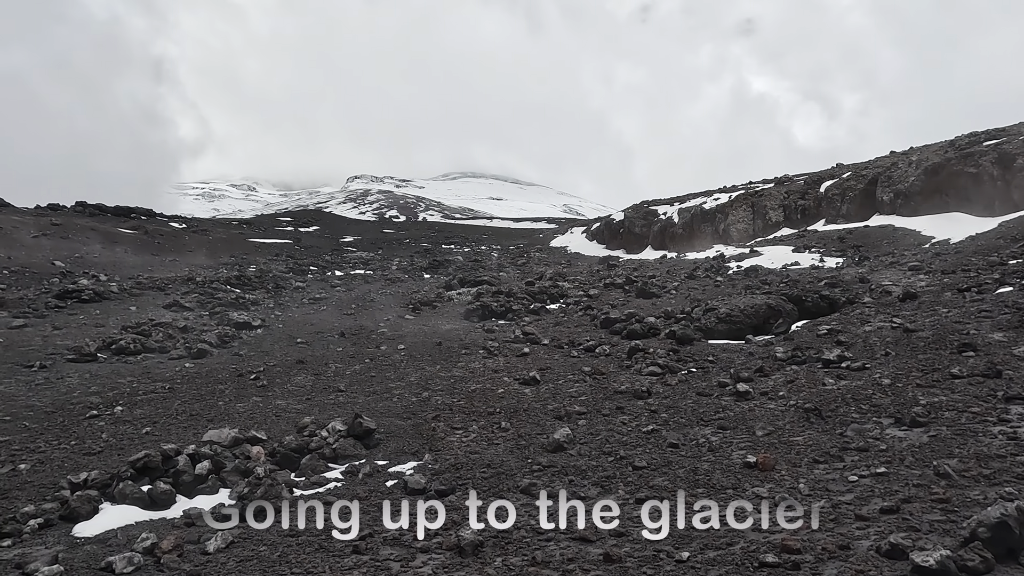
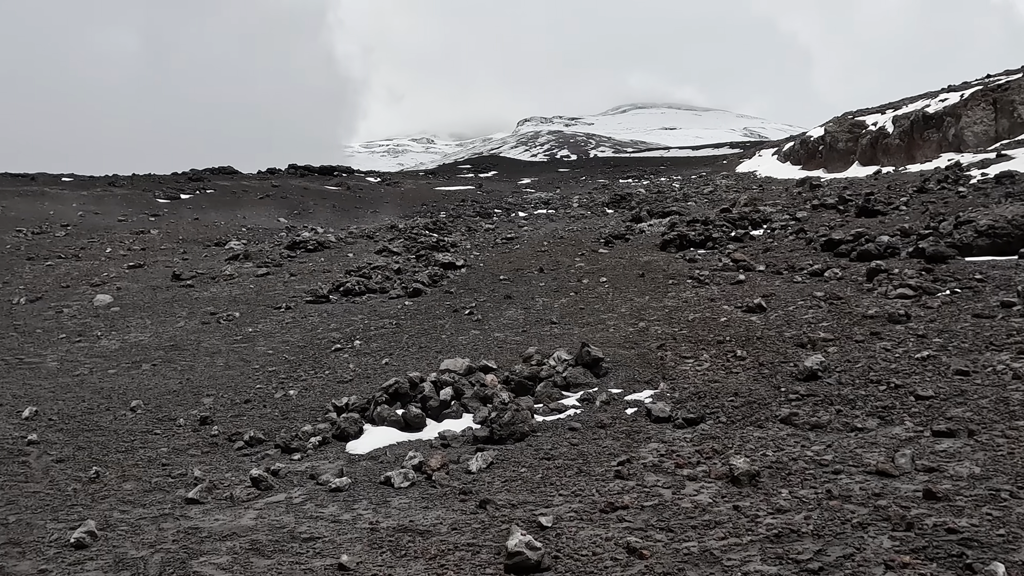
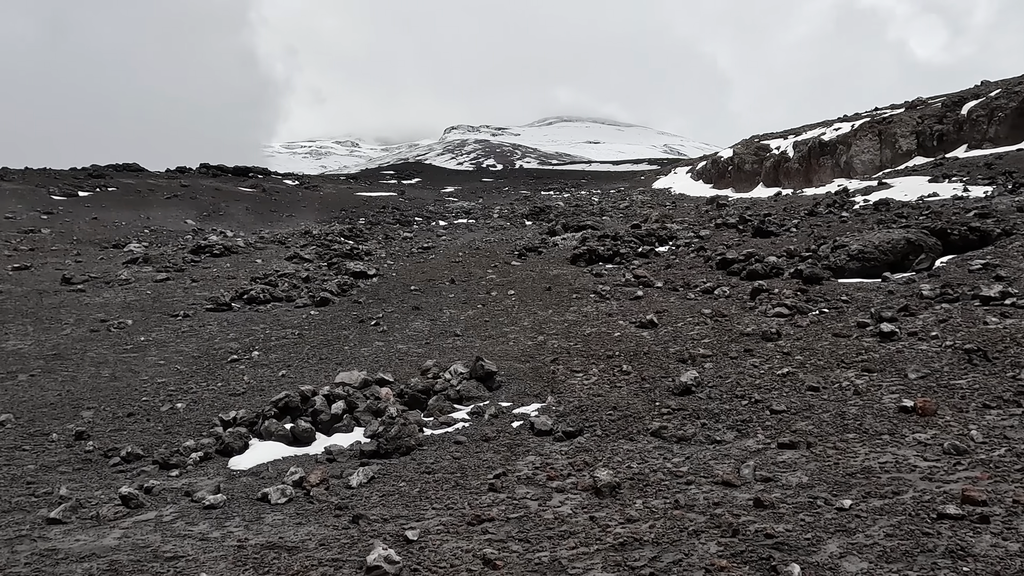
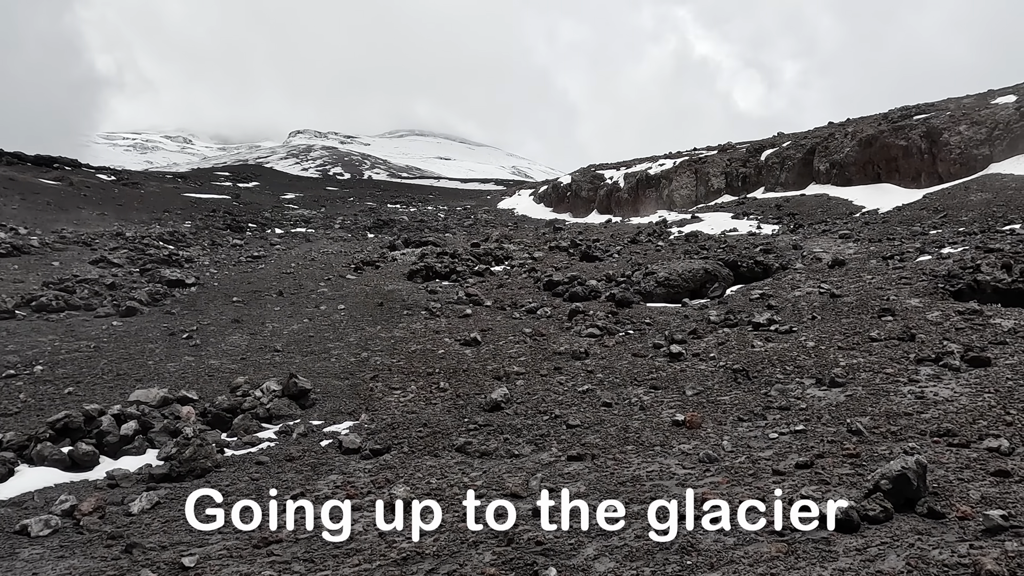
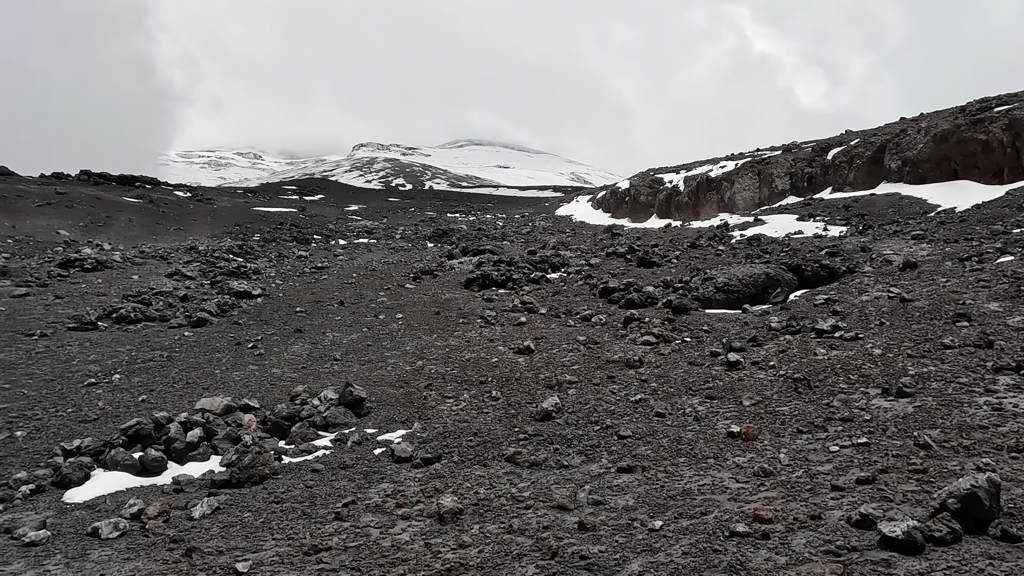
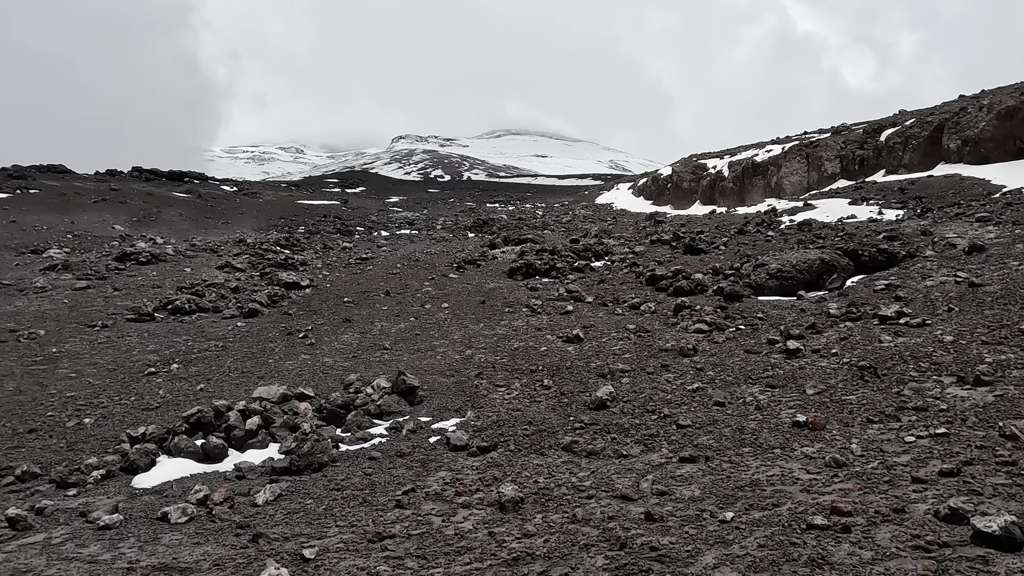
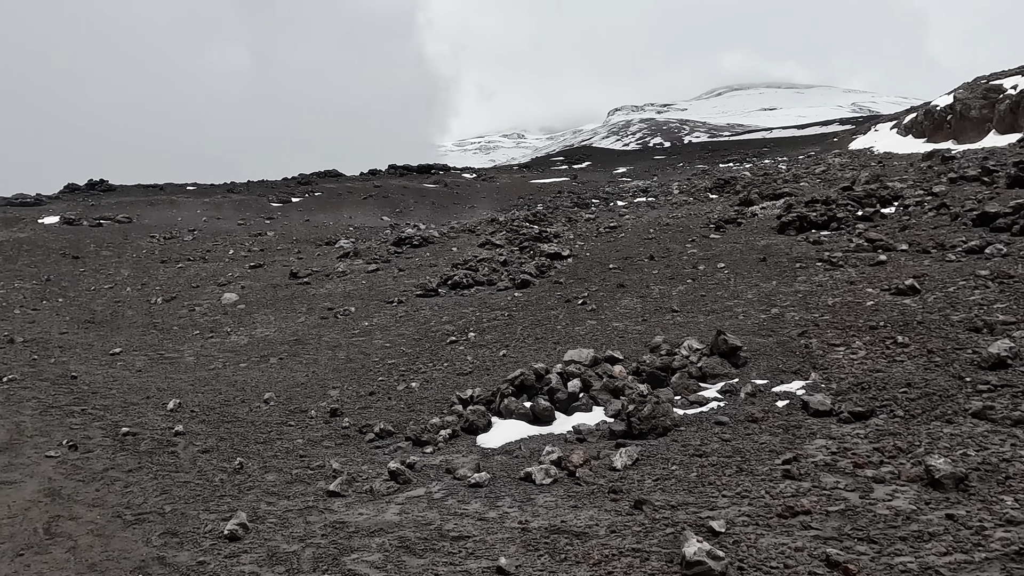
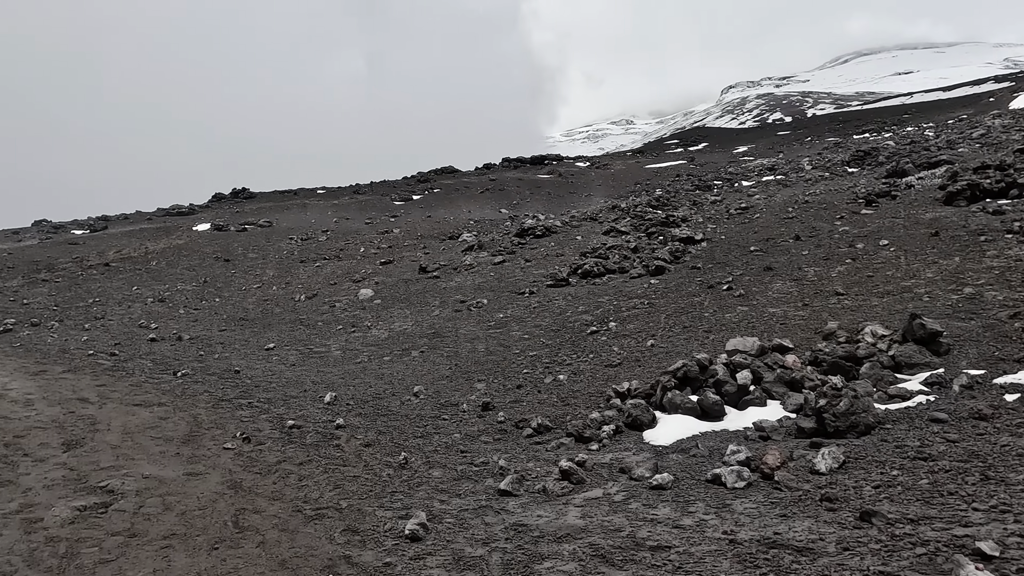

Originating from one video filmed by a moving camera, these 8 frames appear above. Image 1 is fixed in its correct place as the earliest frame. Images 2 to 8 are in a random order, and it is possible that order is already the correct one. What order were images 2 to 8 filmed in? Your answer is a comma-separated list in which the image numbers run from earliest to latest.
4, 5, 6, 3, 2, 7, 8
